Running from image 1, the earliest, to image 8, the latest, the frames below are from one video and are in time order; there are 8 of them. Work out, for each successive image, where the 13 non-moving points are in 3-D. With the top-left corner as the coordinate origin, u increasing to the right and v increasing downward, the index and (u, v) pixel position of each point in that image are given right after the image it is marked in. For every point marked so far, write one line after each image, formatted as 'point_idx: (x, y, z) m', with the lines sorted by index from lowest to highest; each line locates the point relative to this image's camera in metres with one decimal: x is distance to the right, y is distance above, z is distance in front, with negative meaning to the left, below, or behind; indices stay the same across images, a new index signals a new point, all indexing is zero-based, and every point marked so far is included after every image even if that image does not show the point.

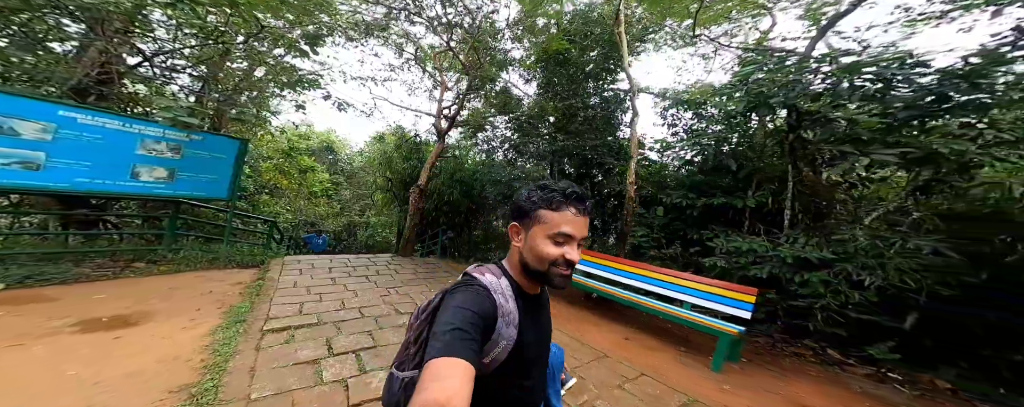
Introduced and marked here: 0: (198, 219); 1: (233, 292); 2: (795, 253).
0: (-5.7, -0.3, +5.1) m
1: (-3.9, -1.2, +3.9) m
2: (+3.7, -0.6, +3.6) m
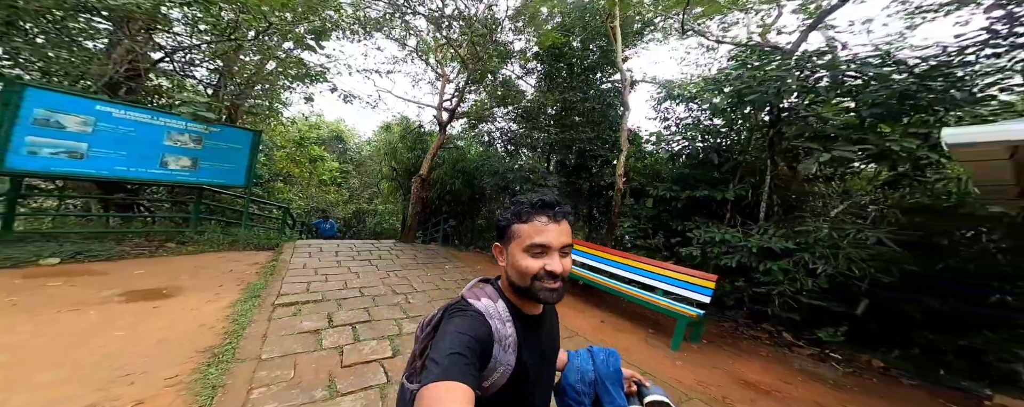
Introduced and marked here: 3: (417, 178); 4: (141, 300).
0: (-5.9, -0.1, +5.6) m
1: (-4.1, -1.1, +4.4) m
2: (+3.4, -0.5, +3.8) m
3: (-3.0, +0.7, +8.6) m
4: (-3.8, -1.0, +2.9) m
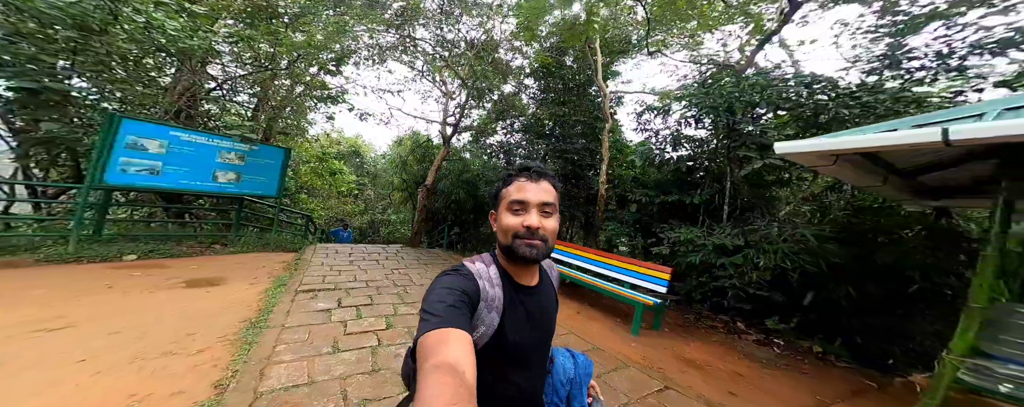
0: (-6.1, -0.3, +6.6) m
1: (-4.4, -1.2, +5.2) m
2: (+3.1, -0.6, +4.3) m
3: (-3.1, +0.4, +9.4) m
4: (-4.2, -1.1, +3.8) m
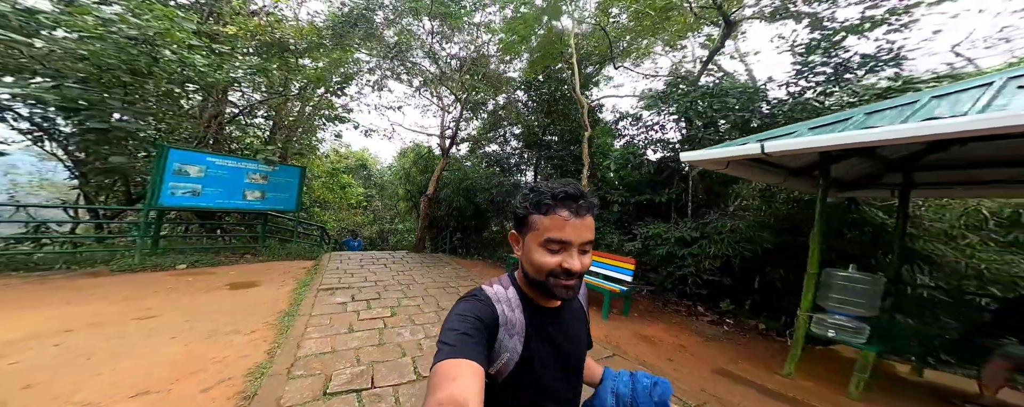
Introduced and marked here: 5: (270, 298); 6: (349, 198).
0: (-6.3, -0.6, +7.4) m
1: (-4.6, -1.5, +6.0) m
2: (+2.8, -0.5, +4.9) m
3: (-3.2, +0.2, +10.2) m
4: (-4.4, -1.4, +4.5) m
5: (-3.7, -1.4, +4.3) m
6: (-7.1, +0.2, +11.8) m
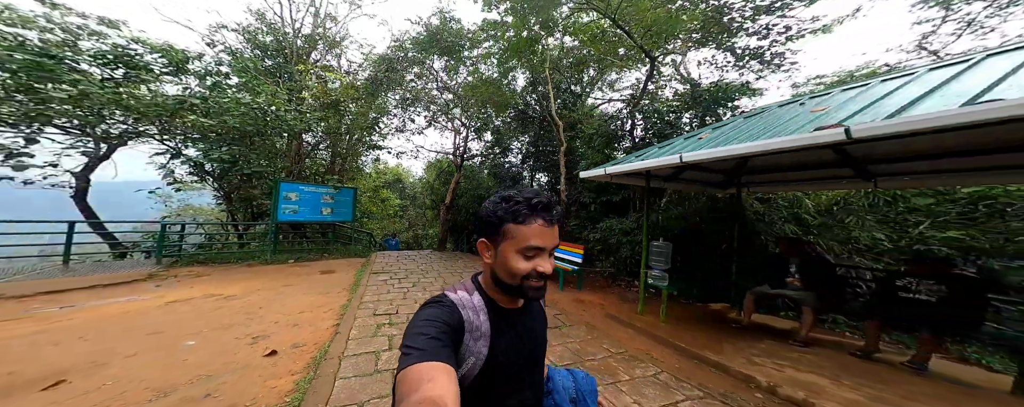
0: (-6.3, -1.0, +10.1) m
1: (-4.7, -1.8, +8.5) m
2: (+2.5, -0.5, +6.4) m
3: (-2.9, 0.0, +12.5) m
4: (-4.7, -1.7, +7.0) m
5: (-4.1, -1.8, +6.7) m
6: (-6.5, -0.2, +14.6) m
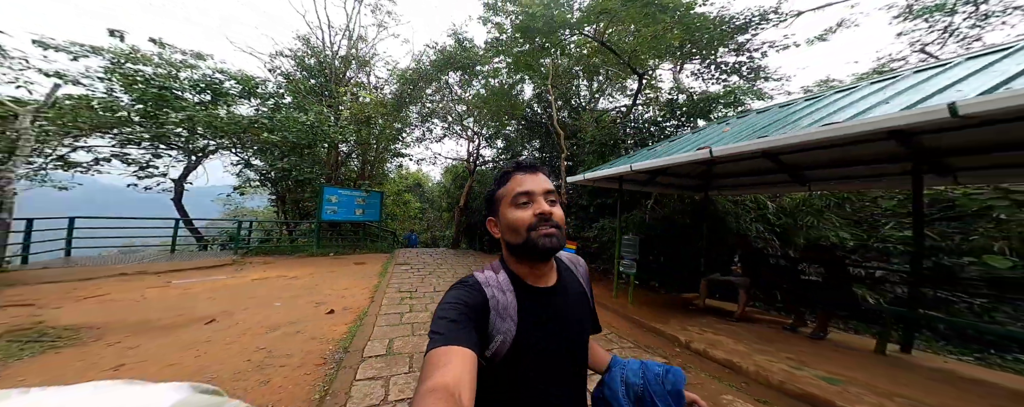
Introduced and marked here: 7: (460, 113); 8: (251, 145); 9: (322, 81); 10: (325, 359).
0: (-5.9, -1.1, +11.5) m
1: (-4.4, -1.9, +9.8) m
2: (+2.5, -0.6, +7.1) m
3: (-2.4, -0.1, +13.6) m
4: (-4.6, -1.8, +8.3) m
5: (-3.9, -1.8, +7.9) m
6: (-5.8, -0.3, +16.0) m
7: (-2.3, +4.0, +12.3) m
8: (-8.1, +1.8, +8.7) m
9: (-7.9, +5.1, +11.7) m
10: (-1.6, -1.4, +2.4) m
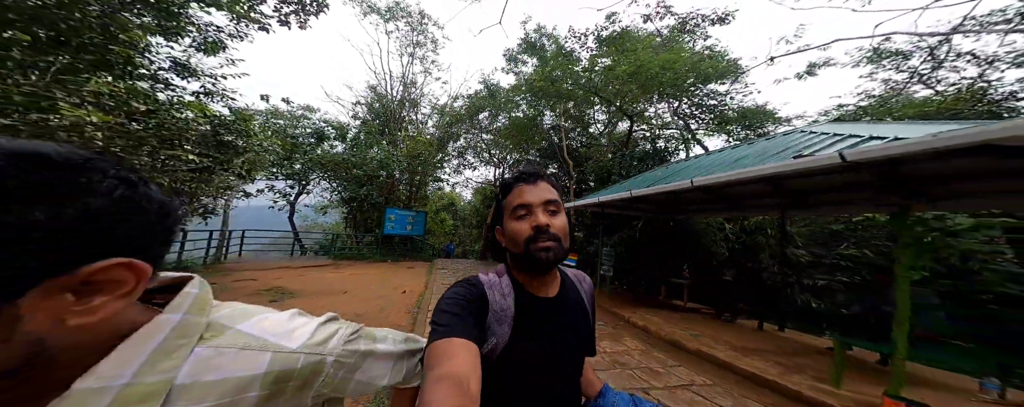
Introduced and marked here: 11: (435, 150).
0: (-4.8, -1.9, +14.0) m
1: (-3.5, -2.6, +12.0) m
2: (+3.1, -1.1, +8.6) m
3: (-1.0, -1.0, +15.6) m
4: (-3.9, -2.5, +10.6) m
5: (-3.3, -2.5, +10.1) m
6: (-4.1, -1.3, +18.4) m
7: (-1.1, +3.1, +14.6) m
8: (-7.3, +1.1, +11.6) m
9: (-6.7, +4.3, +14.7) m
10: (-1.7, -1.7, +4.4) m
11: (-3.7, +2.7, +13.8) m
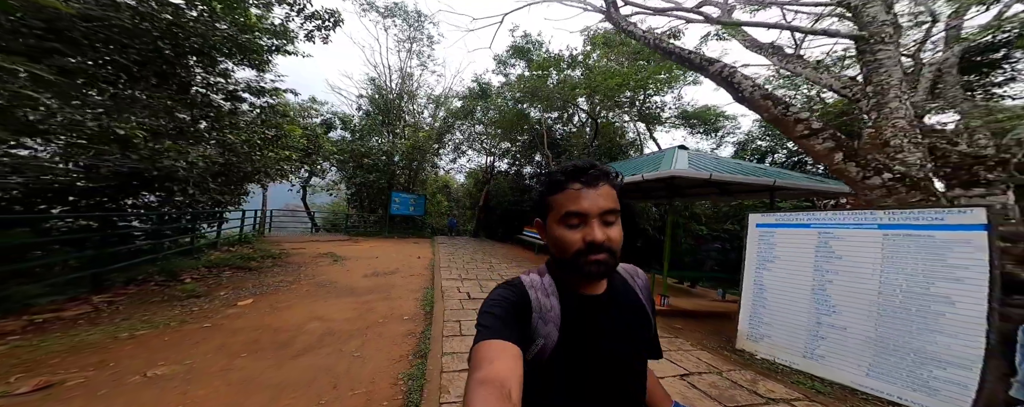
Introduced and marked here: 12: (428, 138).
0: (-5.4, -1.0, +16.0) m
1: (-4.1, -1.8, +14.2) m
2: (+2.6, -0.6, +10.9) m
3: (-1.8, 0.0, +17.7) m
4: (-4.5, -1.8, +12.7) m
5: (-3.8, -1.8, +12.3) m
6: (-4.9, 0.0, +20.4) m
7: (-1.8, +4.1, +16.4) m
8: (-7.9, +1.9, +13.4) m
9: (-7.4, +5.3, +16.3) m
10: (-2.1, -1.5, +6.6) m
11: (-4.4, +3.6, +15.6) m
12: (-4.6, +3.5, +15.3) m
